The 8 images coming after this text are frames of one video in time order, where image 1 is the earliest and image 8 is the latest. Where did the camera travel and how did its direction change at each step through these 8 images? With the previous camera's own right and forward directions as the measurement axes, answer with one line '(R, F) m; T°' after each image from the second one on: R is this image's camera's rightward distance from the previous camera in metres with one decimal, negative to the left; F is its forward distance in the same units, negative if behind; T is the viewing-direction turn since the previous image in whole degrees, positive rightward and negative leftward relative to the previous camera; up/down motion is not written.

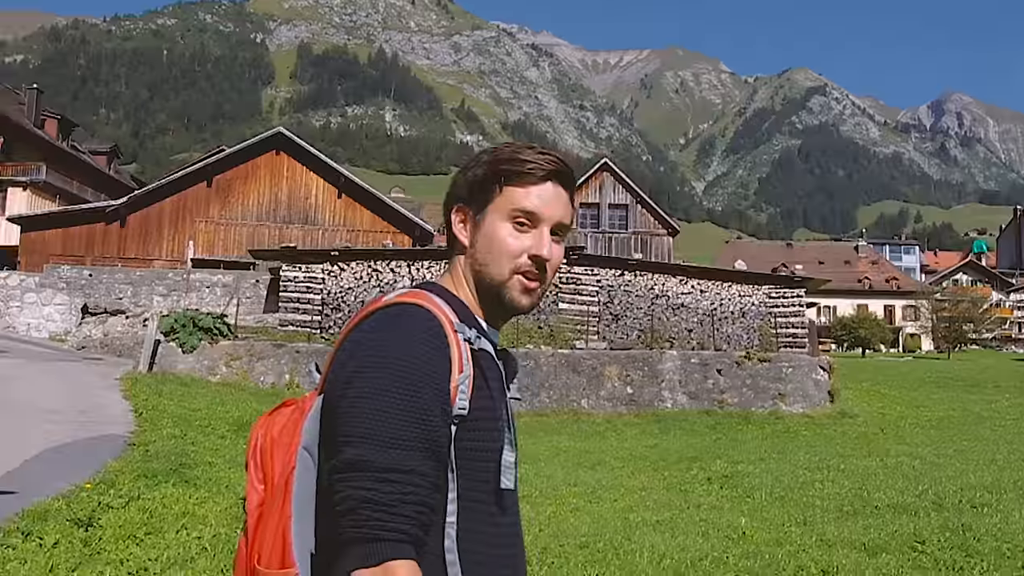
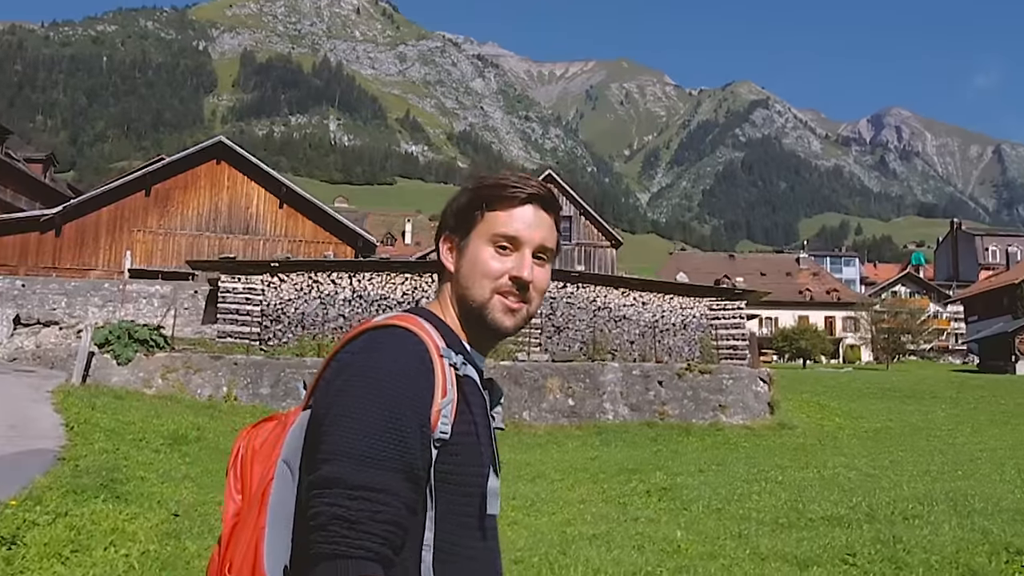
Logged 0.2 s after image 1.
(+0.1, +0.1) m; +3°
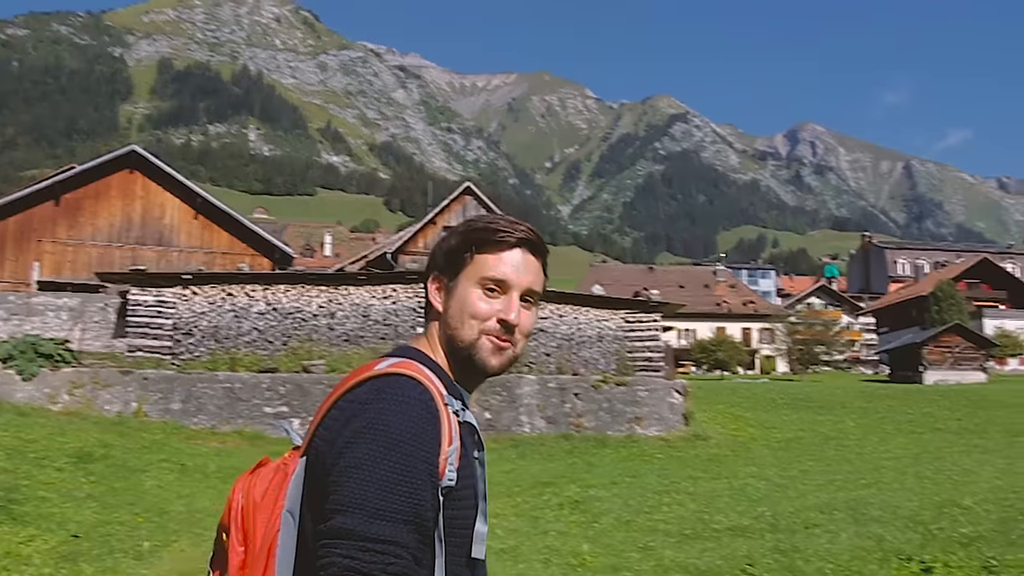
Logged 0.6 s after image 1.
(+0.1, 0.0) m; +4°
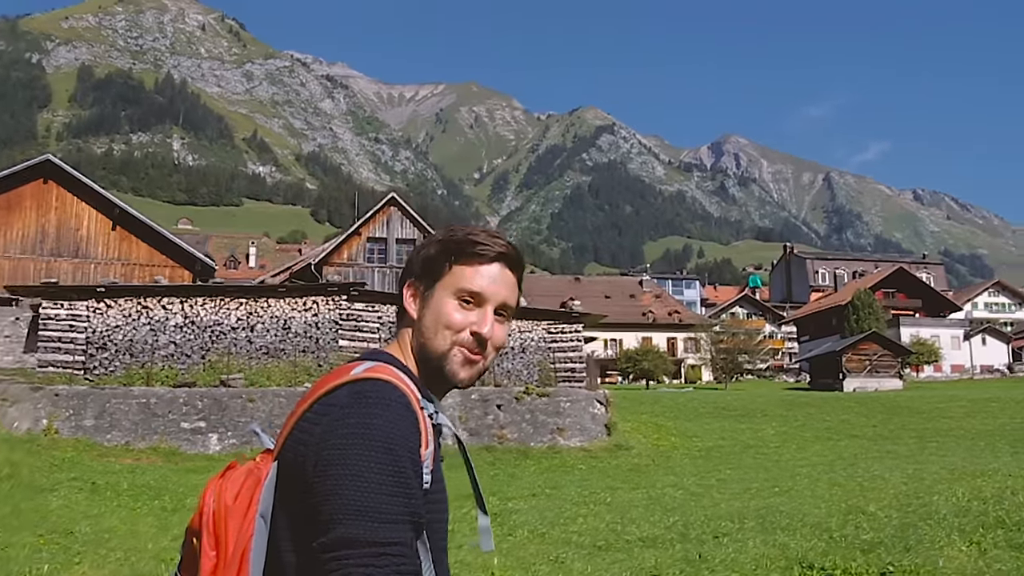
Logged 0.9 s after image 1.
(+0.2, 0.0) m; +4°
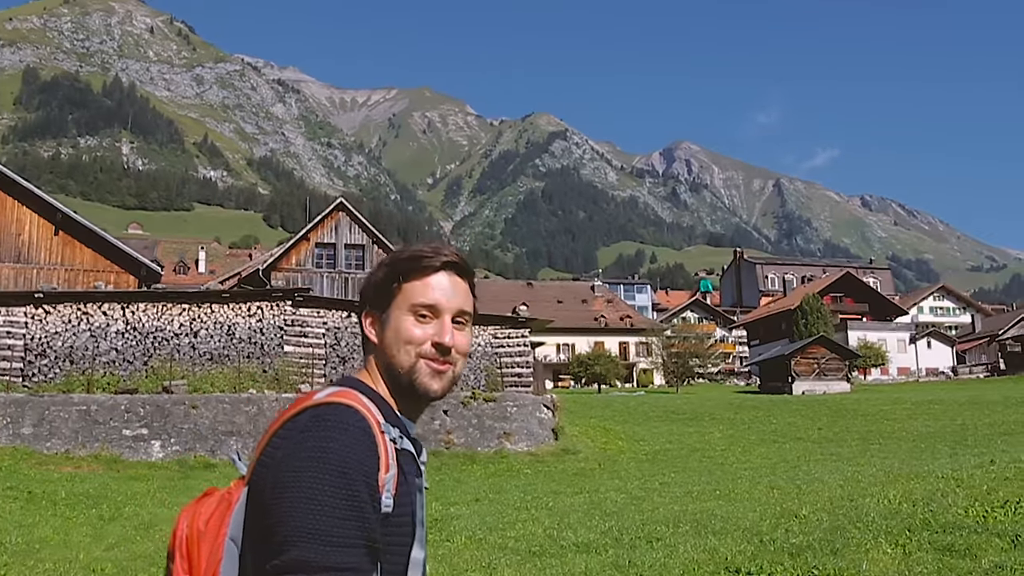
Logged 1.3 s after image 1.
(+0.2, 0.0) m; +2°
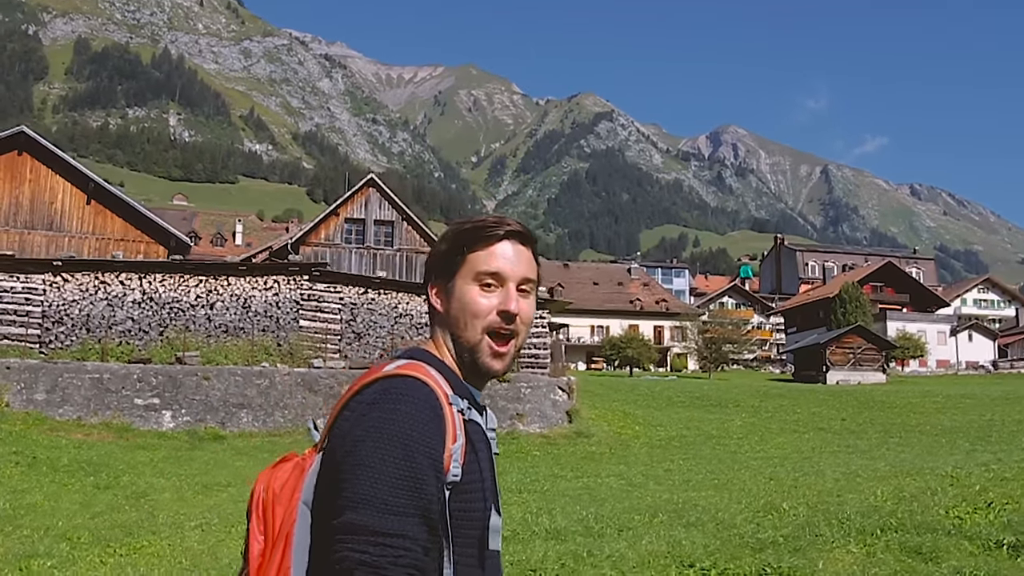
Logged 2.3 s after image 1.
(+0.6, +0.2) m; -2°
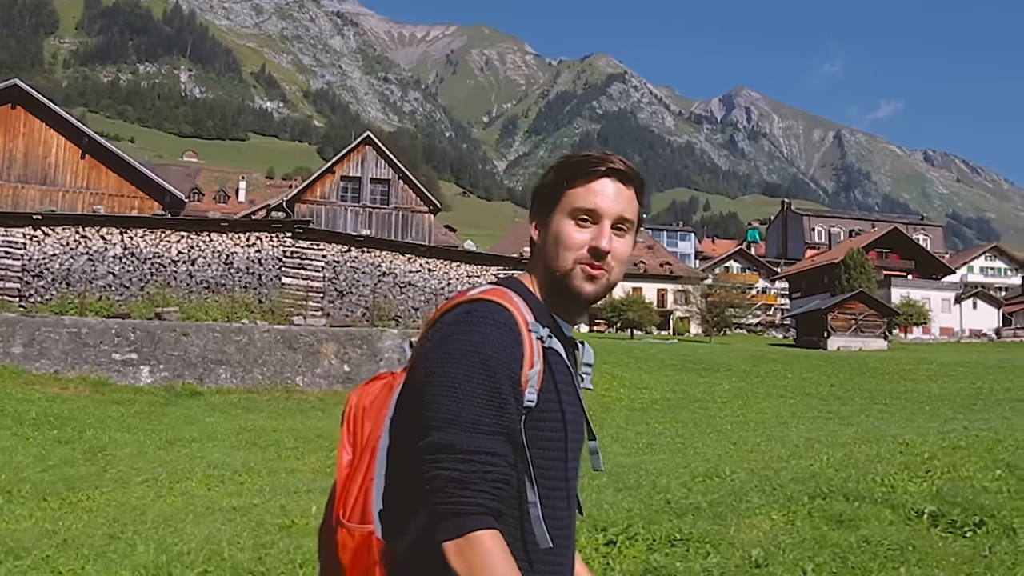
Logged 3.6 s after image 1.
(+0.7, +0.2) m; 0°
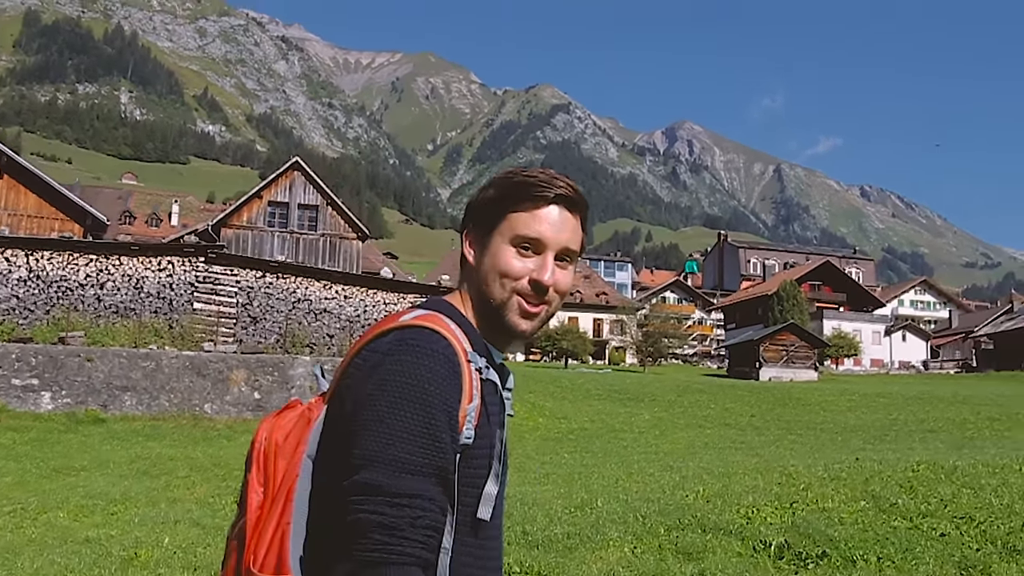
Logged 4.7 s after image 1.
(+0.7, +0.1) m; +3°
